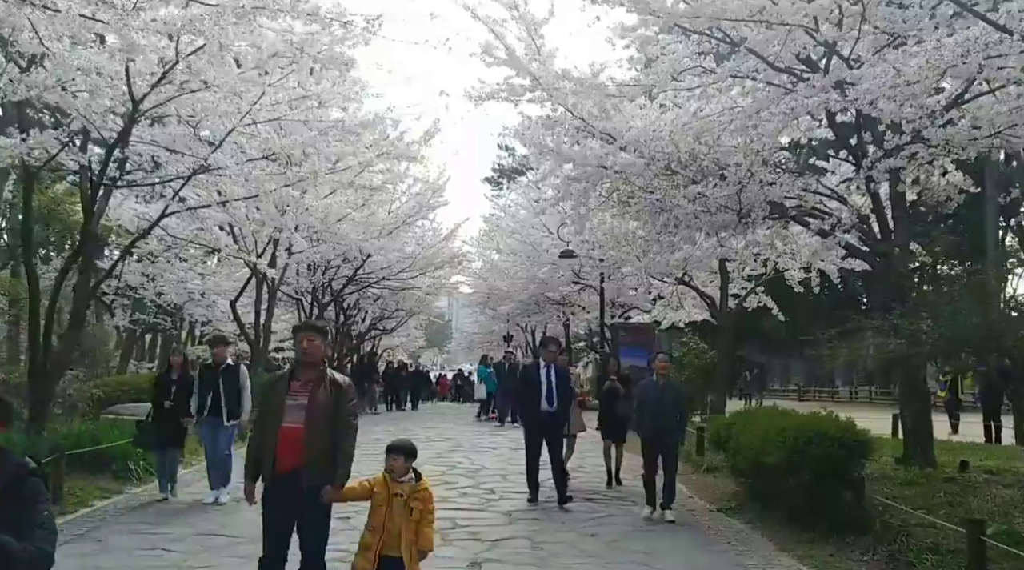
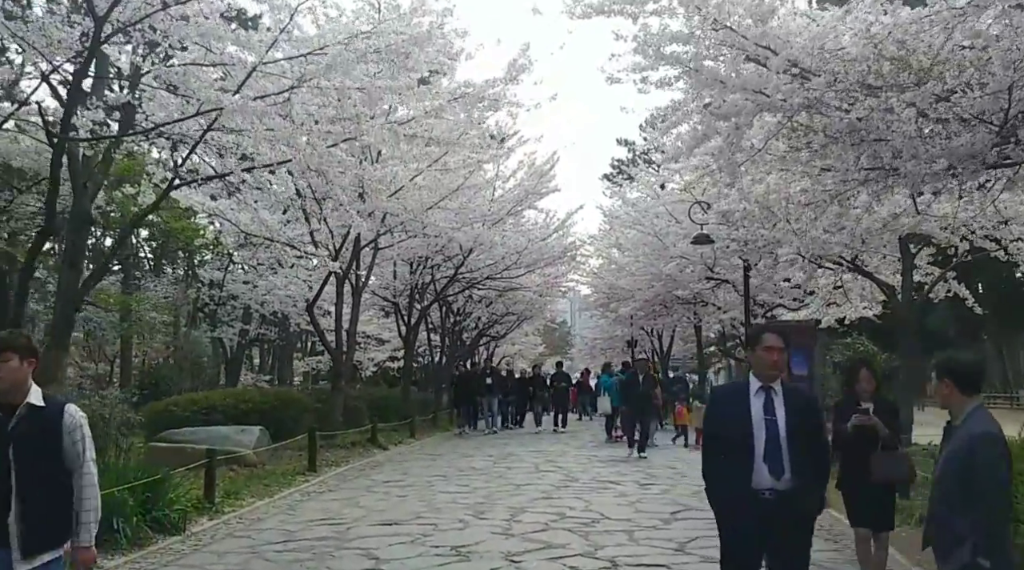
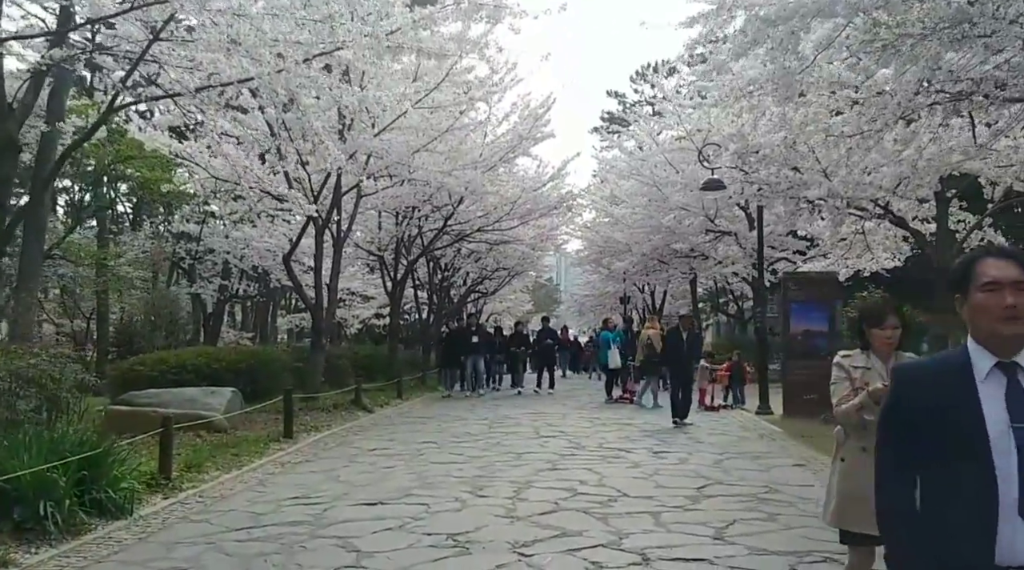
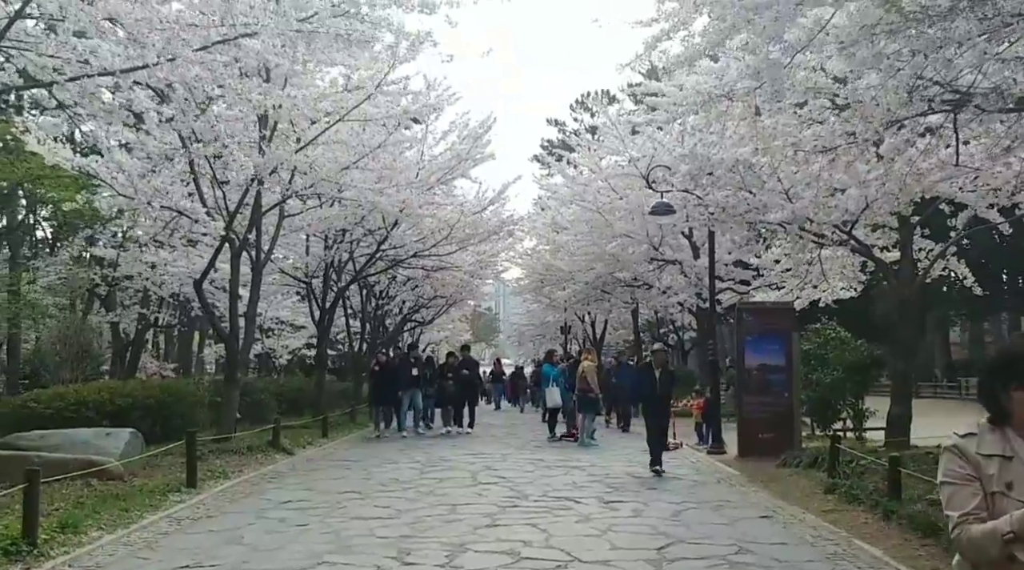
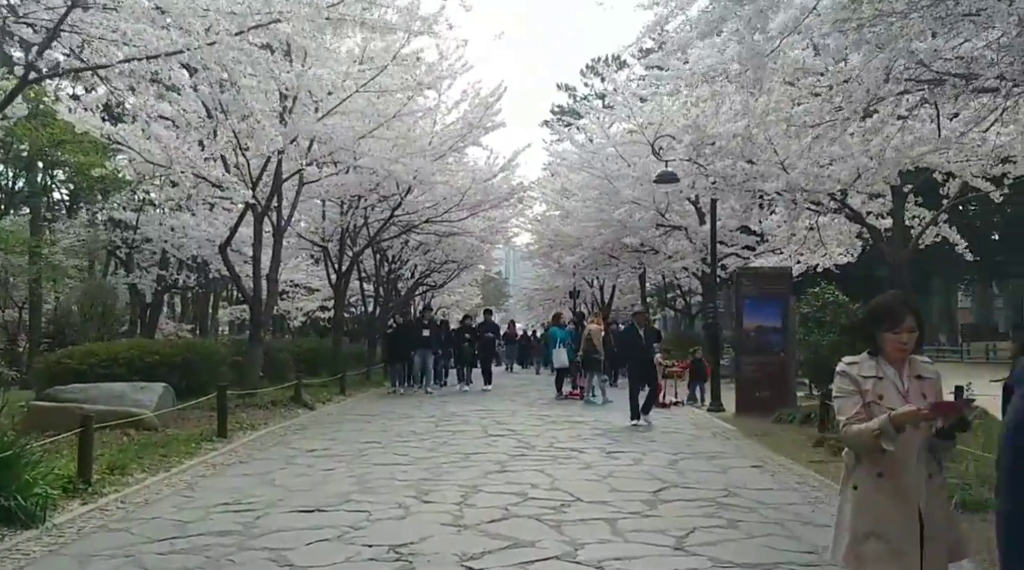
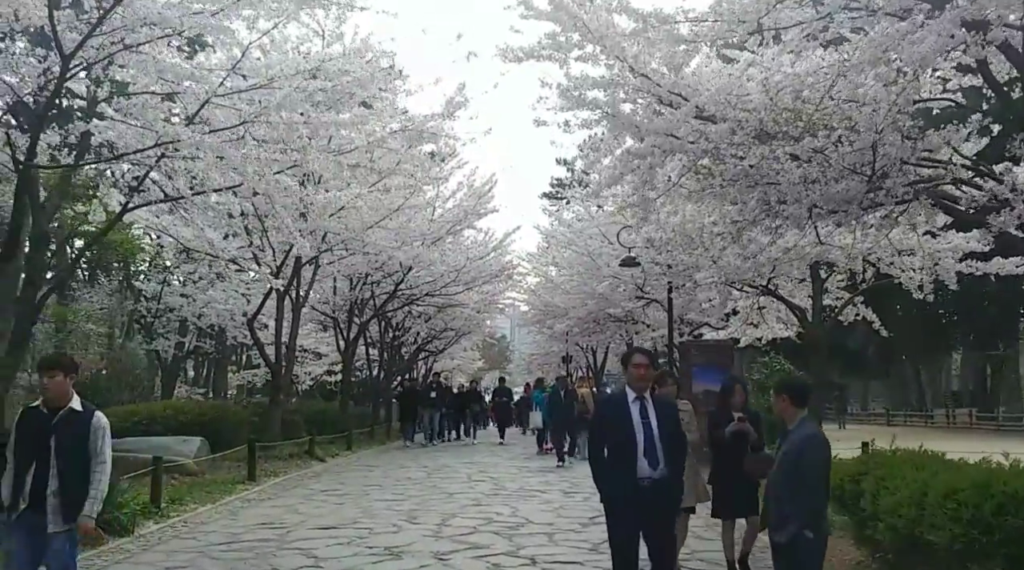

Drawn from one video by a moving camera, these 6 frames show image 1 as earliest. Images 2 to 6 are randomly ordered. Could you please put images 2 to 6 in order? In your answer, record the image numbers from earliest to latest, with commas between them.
6, 2, 3, 5, 4
